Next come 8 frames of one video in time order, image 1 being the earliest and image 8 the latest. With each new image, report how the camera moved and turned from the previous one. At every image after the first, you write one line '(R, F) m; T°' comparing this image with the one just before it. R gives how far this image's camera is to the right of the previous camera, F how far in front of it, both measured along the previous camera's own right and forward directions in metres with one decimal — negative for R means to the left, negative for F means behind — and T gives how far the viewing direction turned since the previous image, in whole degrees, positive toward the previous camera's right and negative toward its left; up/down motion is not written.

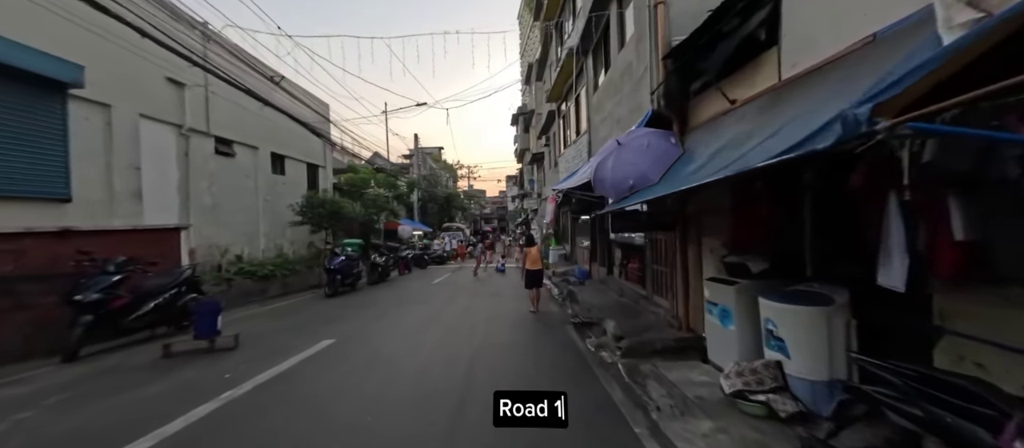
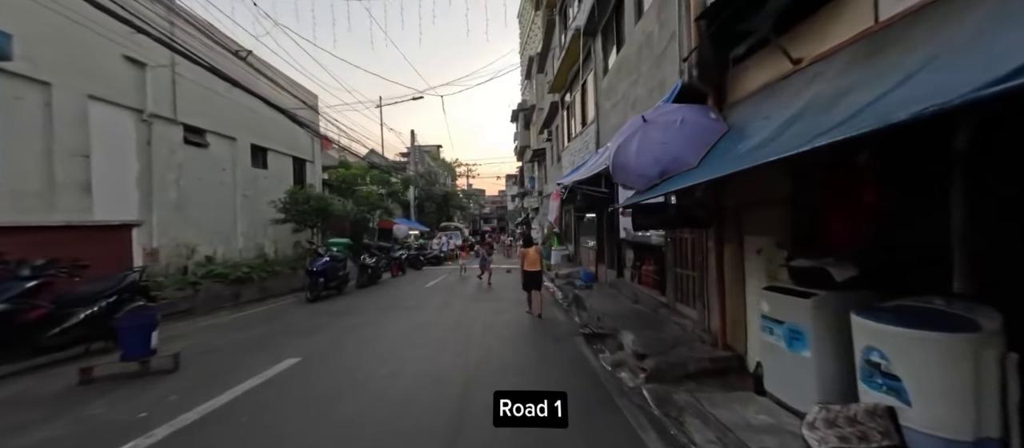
(0.0, +1.0) m; 0°
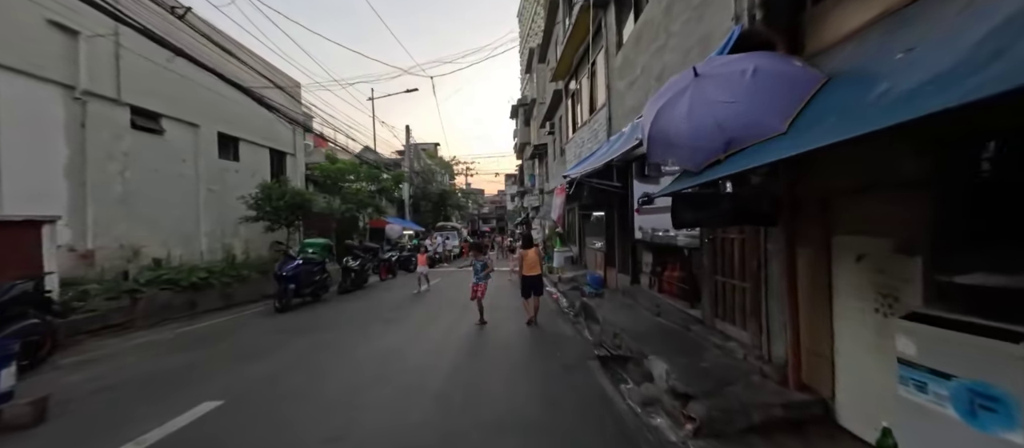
(0.0, +1.3) m; 0°
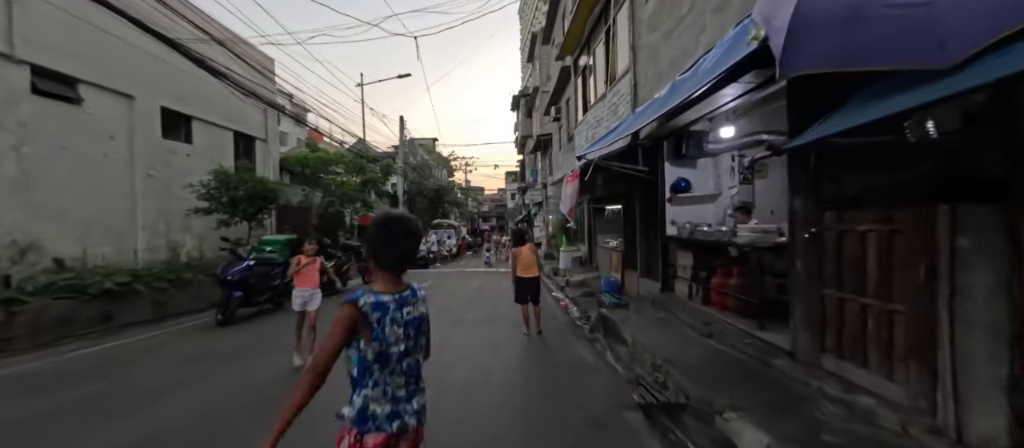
(0.0, +1.7) m; 0°
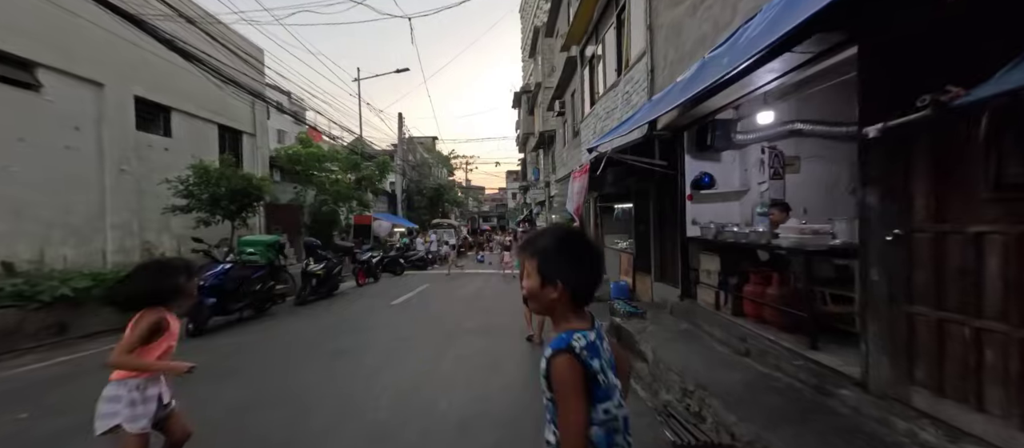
(-0.1, +0.7) m; 0°
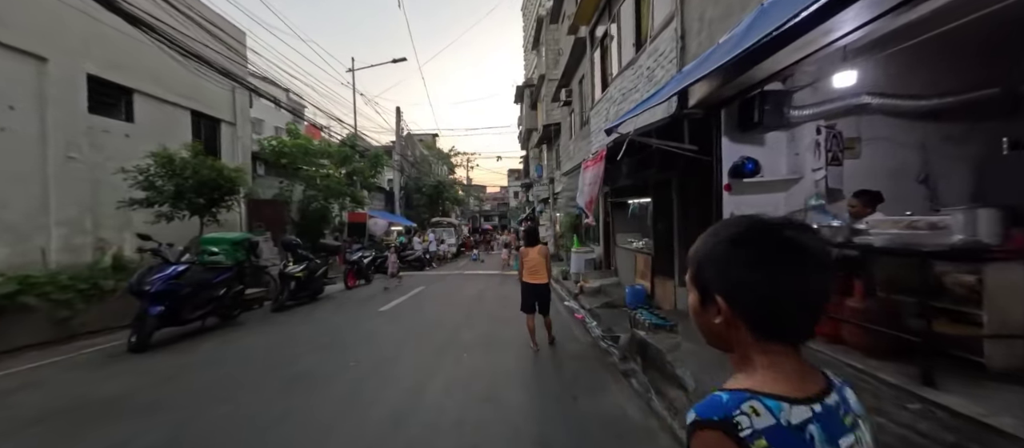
(0.0, +1.0) m; 0°
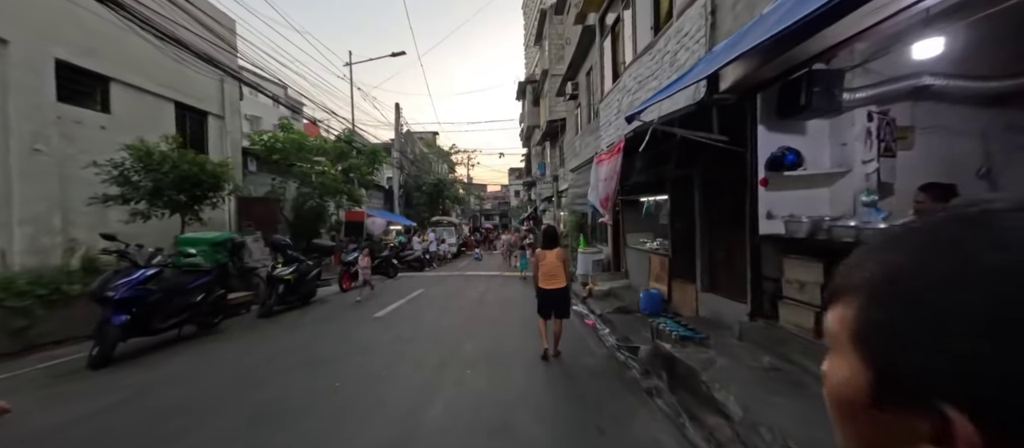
(-0.1, +0.6) m; 0°
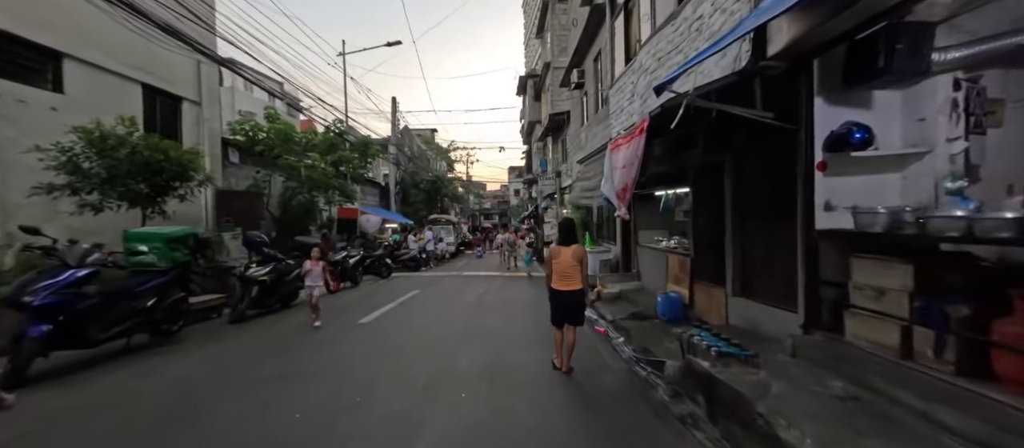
(-0.1, +0.8) m; 0°
